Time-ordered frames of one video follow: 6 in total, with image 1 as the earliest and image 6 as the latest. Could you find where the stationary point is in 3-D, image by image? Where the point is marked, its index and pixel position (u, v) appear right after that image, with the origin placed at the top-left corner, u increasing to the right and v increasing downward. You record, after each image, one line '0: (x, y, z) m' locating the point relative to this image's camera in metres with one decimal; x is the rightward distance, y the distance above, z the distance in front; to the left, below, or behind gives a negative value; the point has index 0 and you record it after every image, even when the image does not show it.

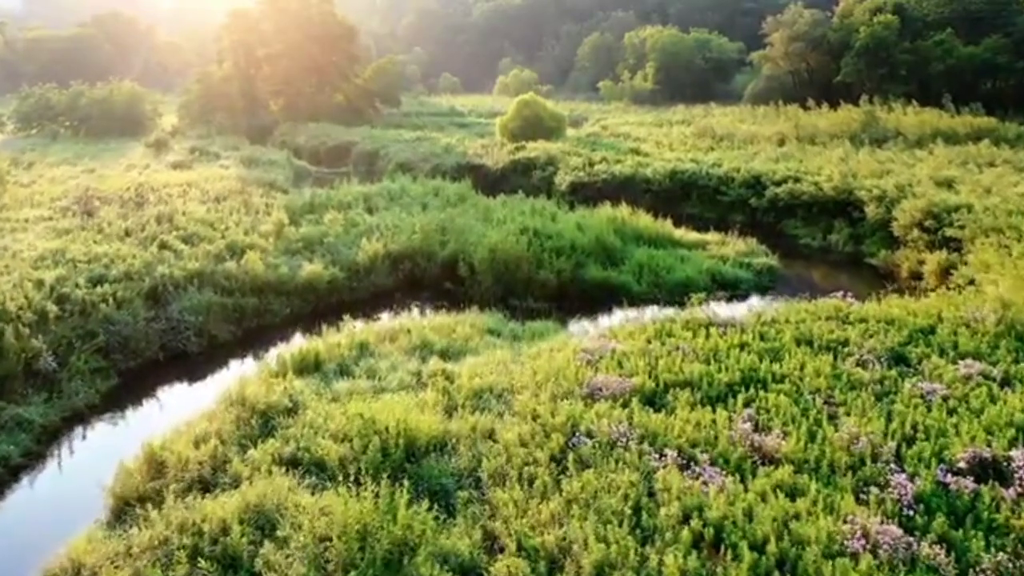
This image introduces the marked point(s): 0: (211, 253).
0: (-6.5, +0.7, +19.2) m
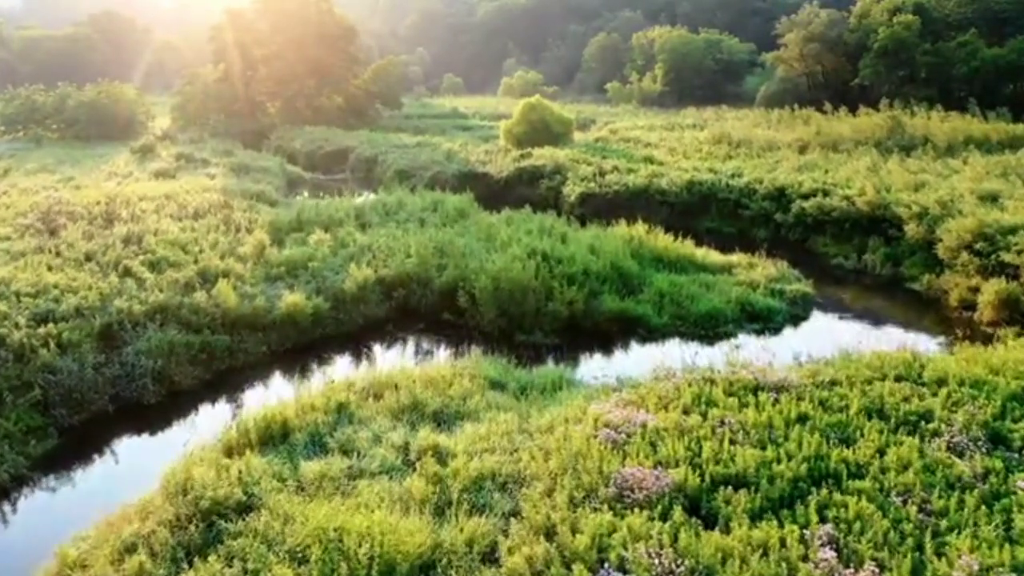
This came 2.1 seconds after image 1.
0: (-6.4, +0.1, +17.0) m
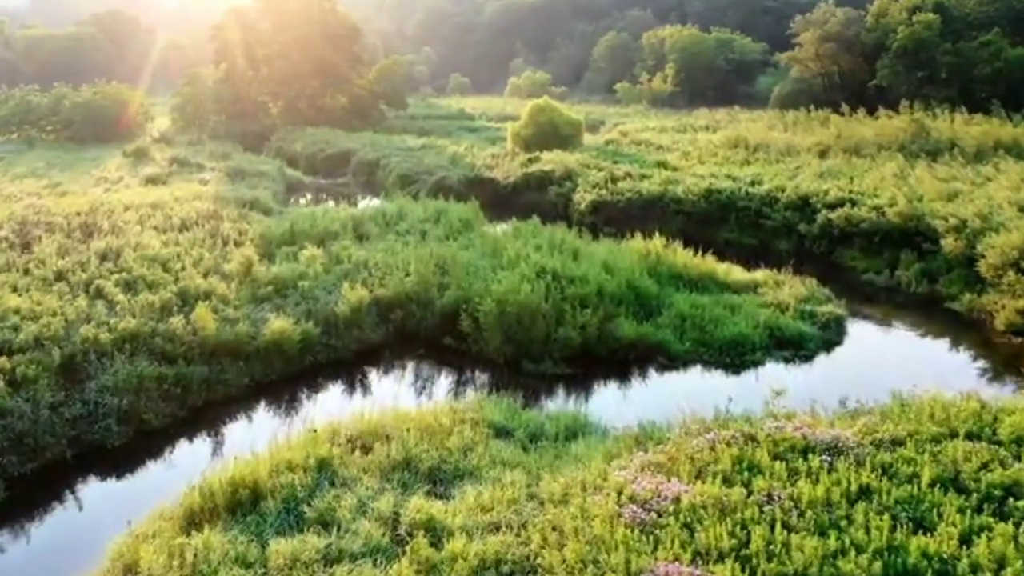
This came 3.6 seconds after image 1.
0: (-6.2, -0.3, +15.5) m
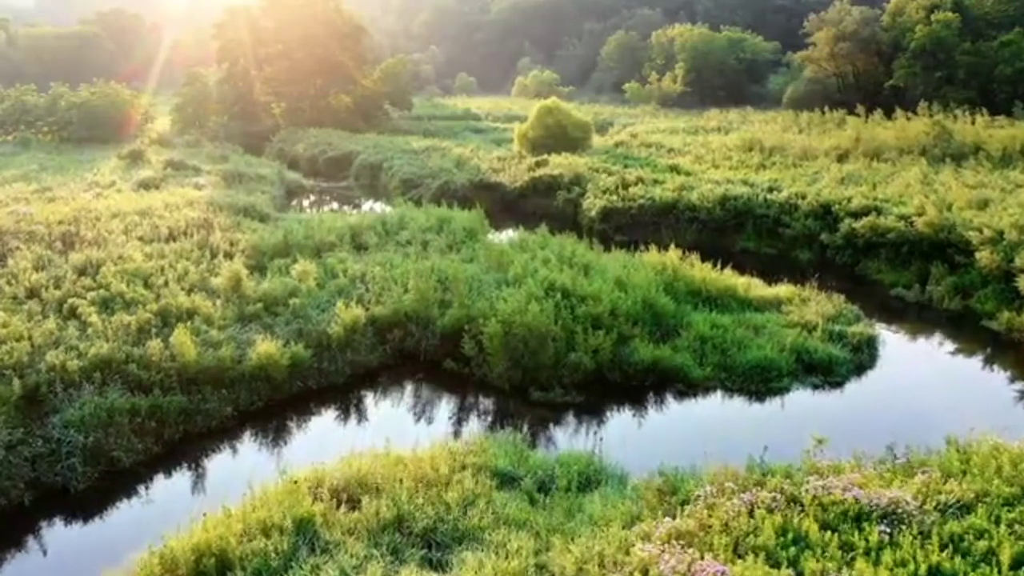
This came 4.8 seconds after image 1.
0: (-6.1, -0.6, +14.3) m
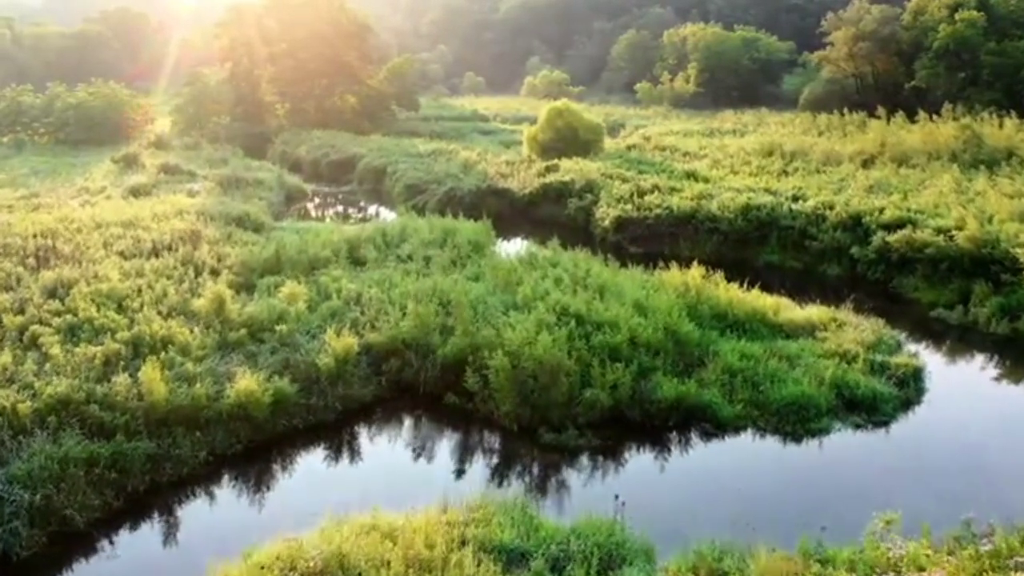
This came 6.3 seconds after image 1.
0: (-6.0, -1.0, +12.9) m
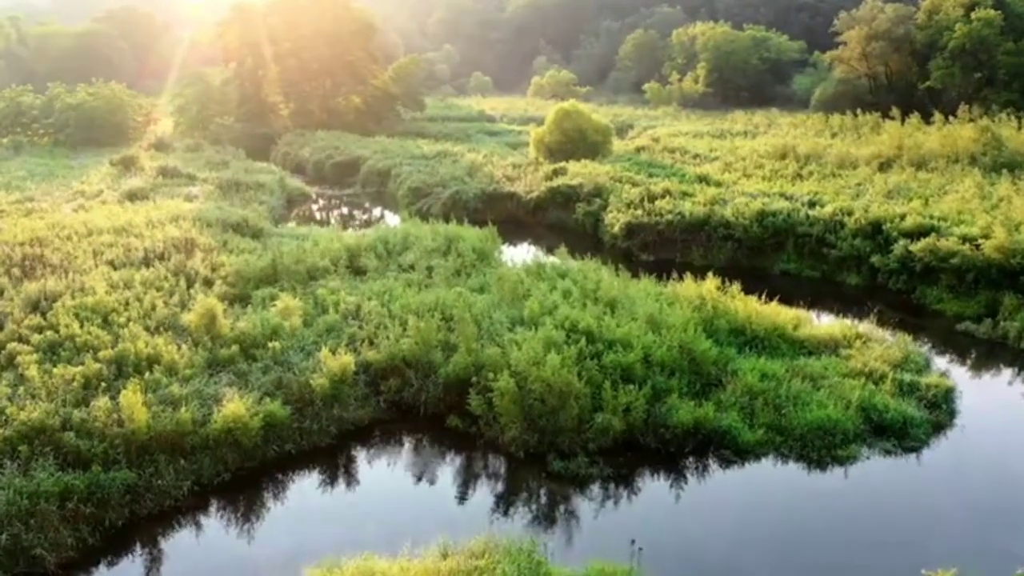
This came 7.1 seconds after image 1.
0: (-5.9, -1.3, +12.1) m
